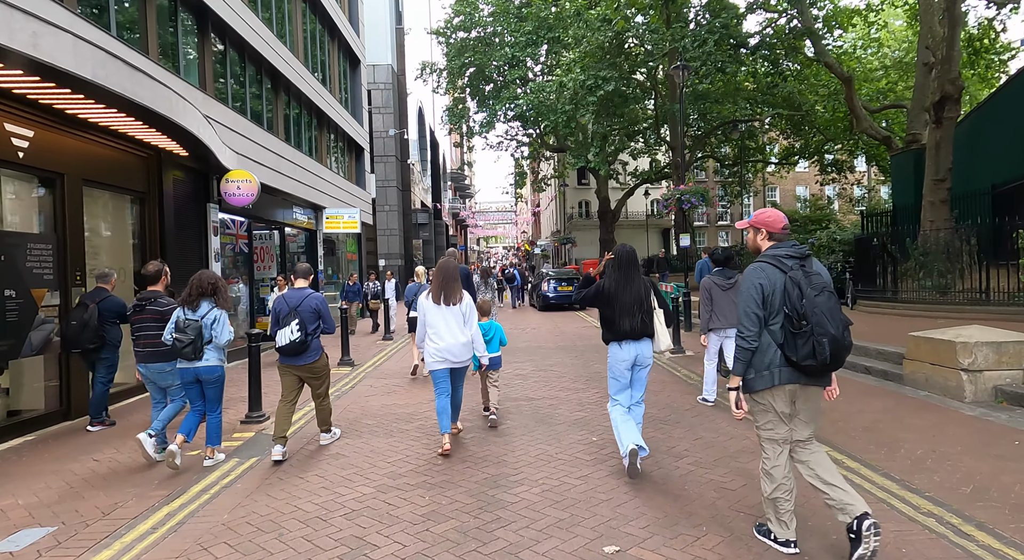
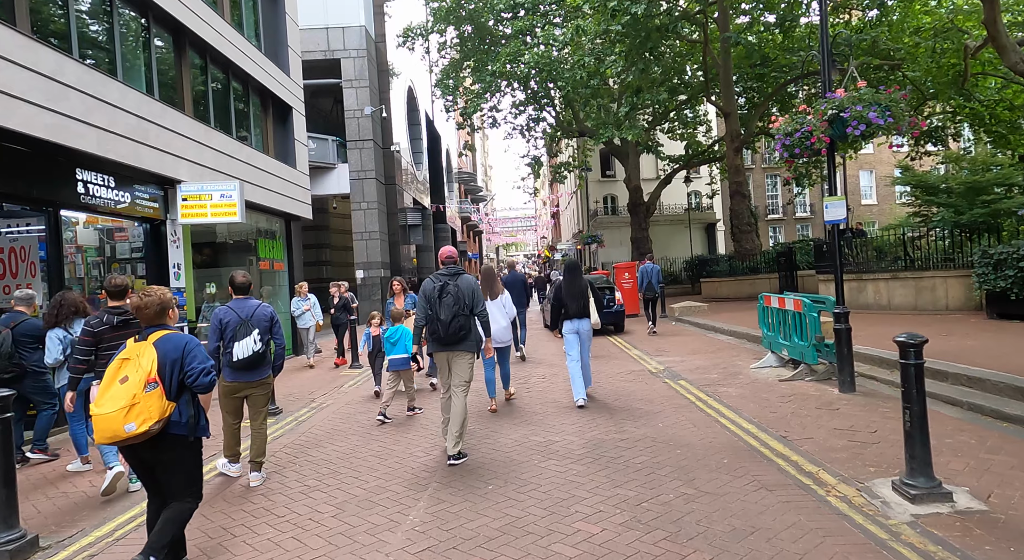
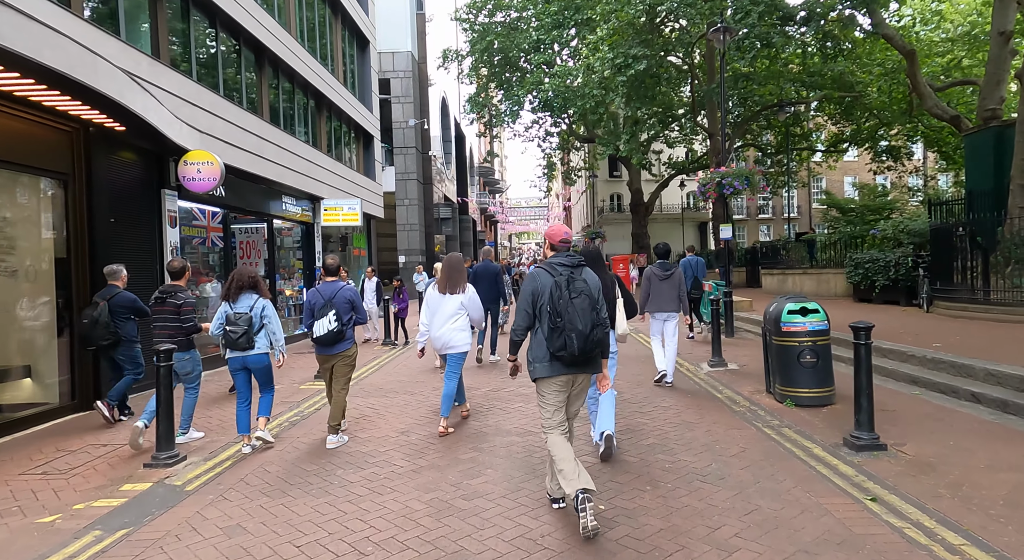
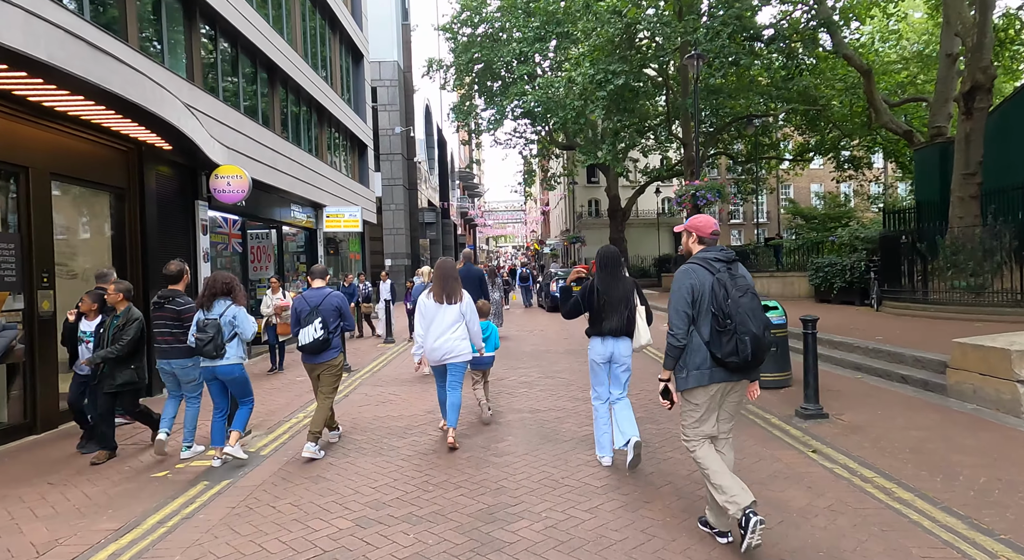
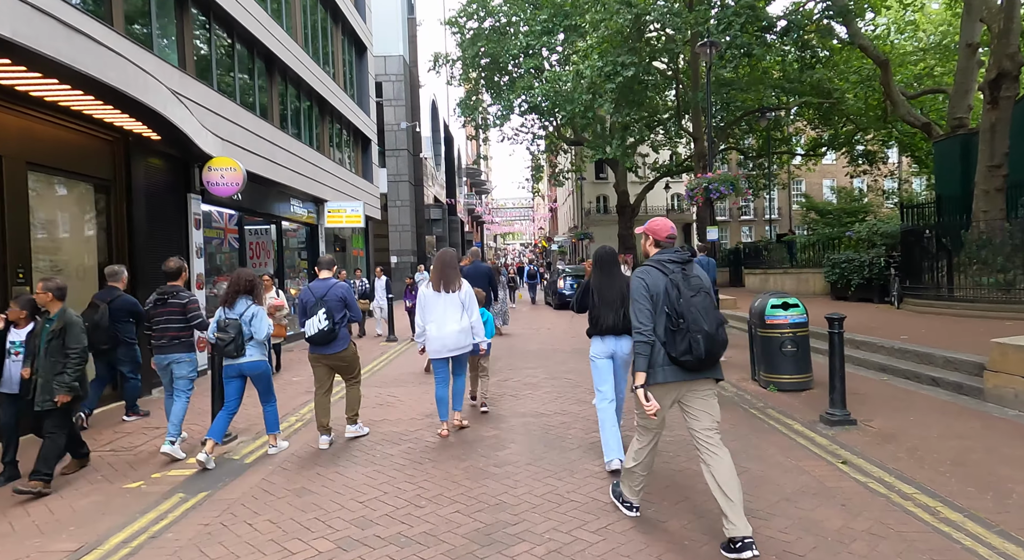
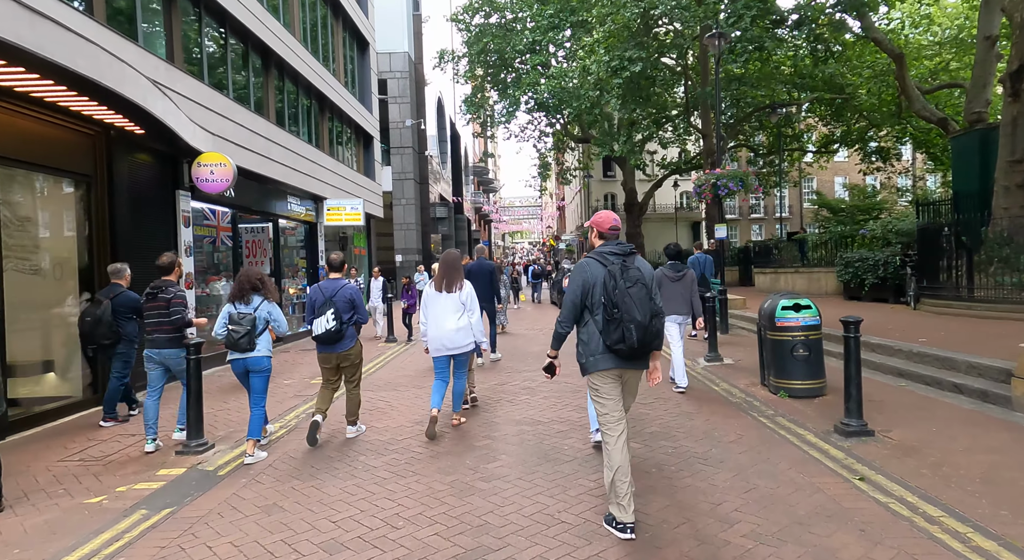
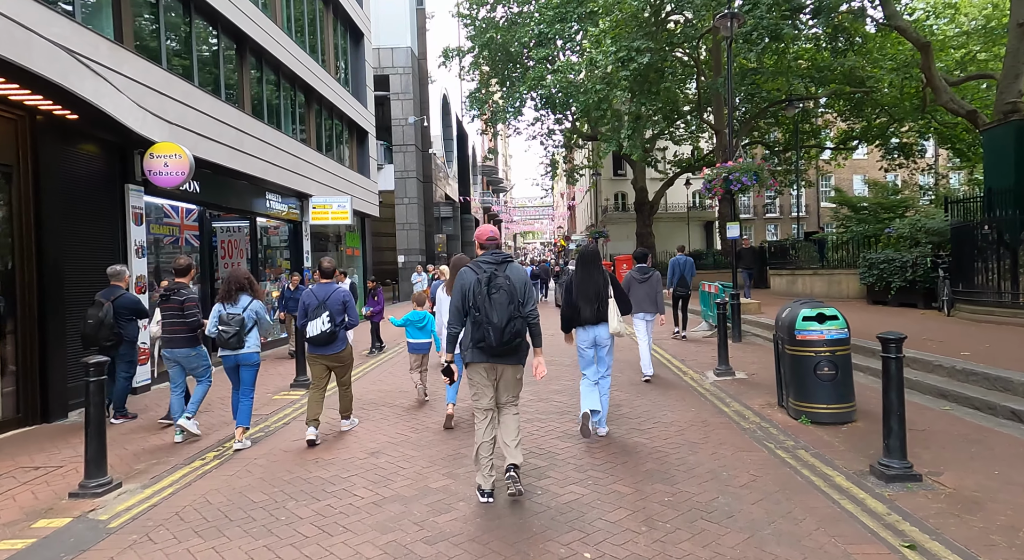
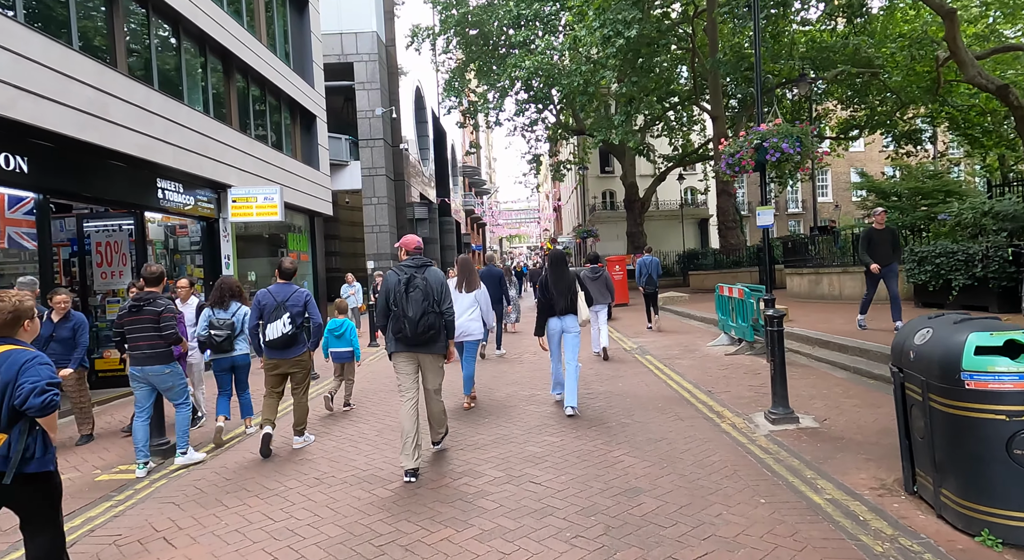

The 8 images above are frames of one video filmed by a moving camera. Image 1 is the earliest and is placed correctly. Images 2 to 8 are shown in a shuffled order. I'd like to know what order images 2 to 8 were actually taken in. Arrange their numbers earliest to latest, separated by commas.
4, 5, 6, 3, 7, 8, 2
